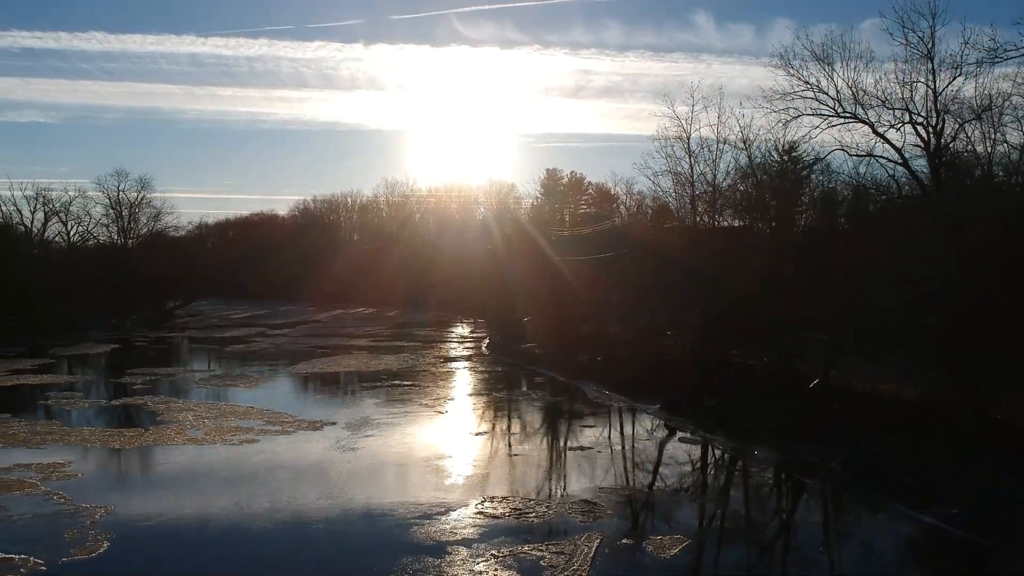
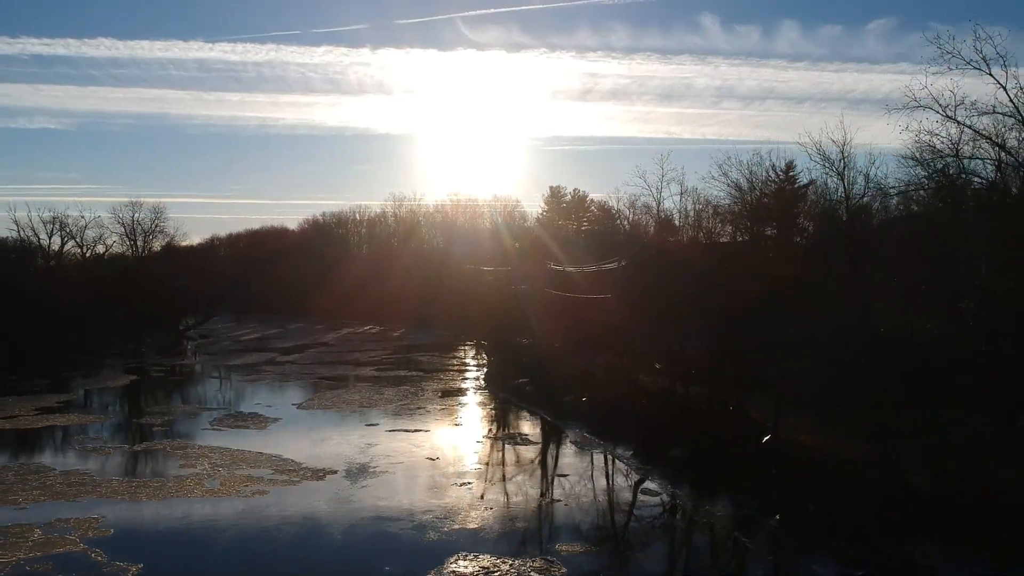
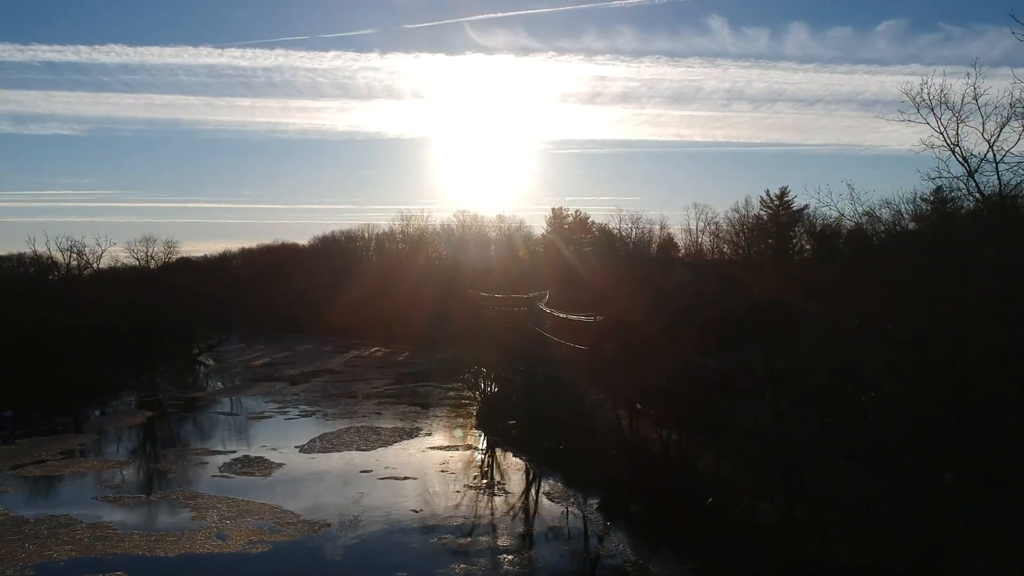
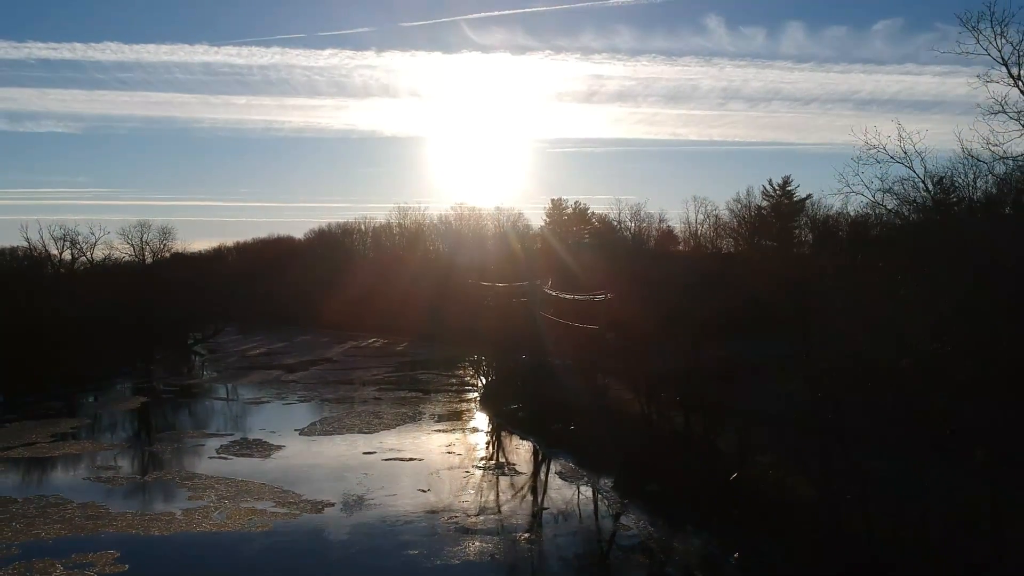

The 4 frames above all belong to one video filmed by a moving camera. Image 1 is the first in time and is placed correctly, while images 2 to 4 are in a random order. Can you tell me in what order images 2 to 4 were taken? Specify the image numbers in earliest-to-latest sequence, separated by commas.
2, 4, 3
